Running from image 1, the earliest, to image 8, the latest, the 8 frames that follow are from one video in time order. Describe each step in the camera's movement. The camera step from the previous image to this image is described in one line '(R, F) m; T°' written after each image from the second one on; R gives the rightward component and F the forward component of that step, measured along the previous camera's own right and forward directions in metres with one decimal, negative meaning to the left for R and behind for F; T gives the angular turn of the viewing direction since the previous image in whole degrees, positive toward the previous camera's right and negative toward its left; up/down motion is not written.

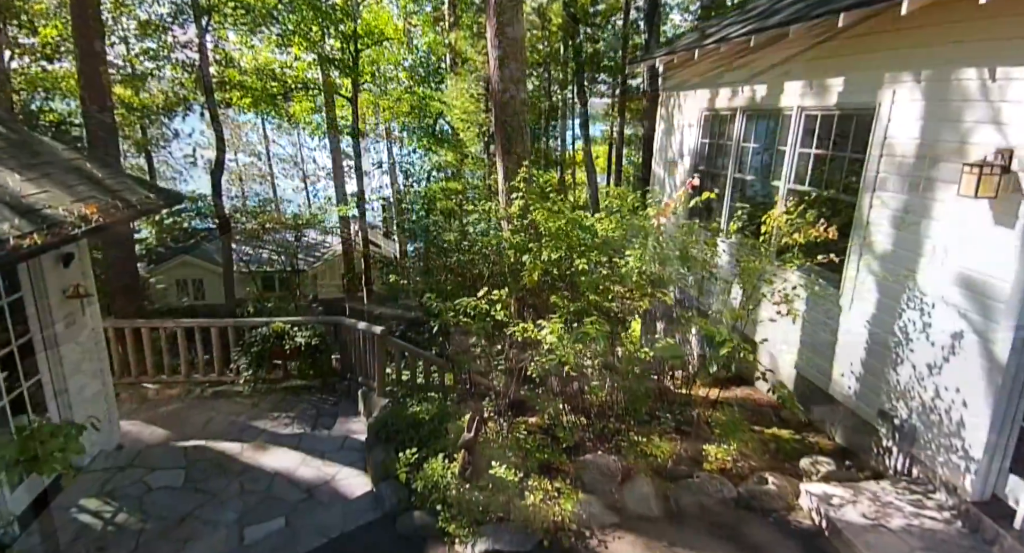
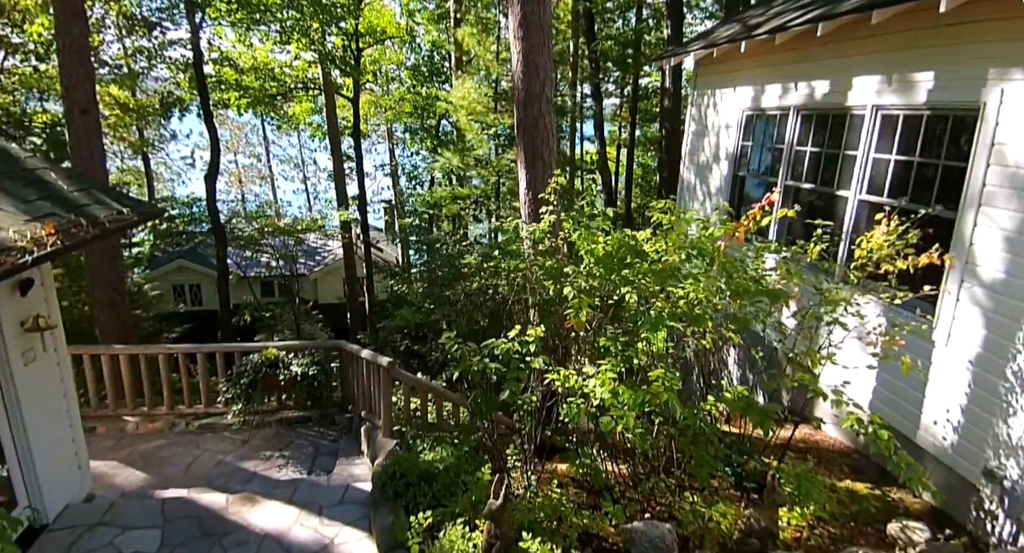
(-0.2, +0.6) m; 0°
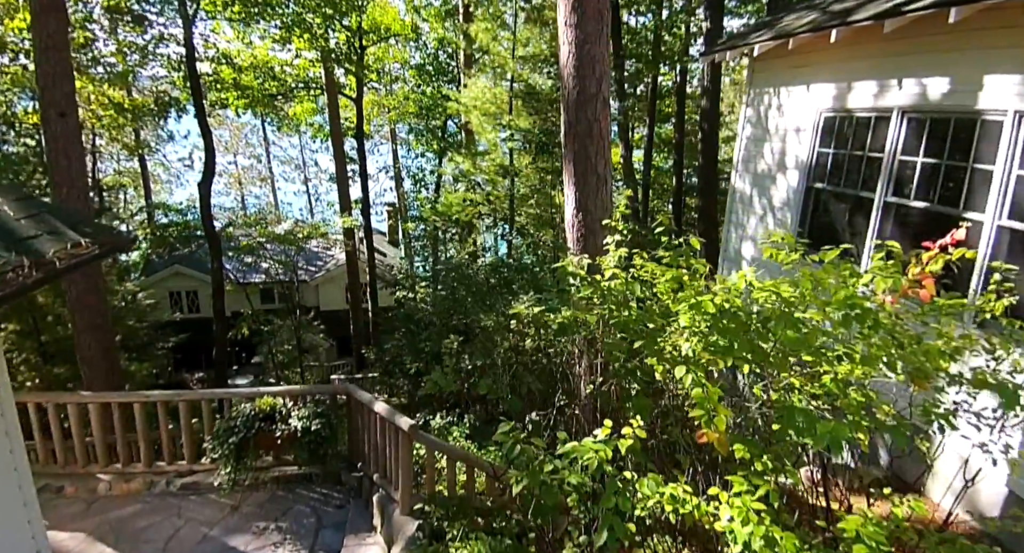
(-0.3, +0.8) m; 0°
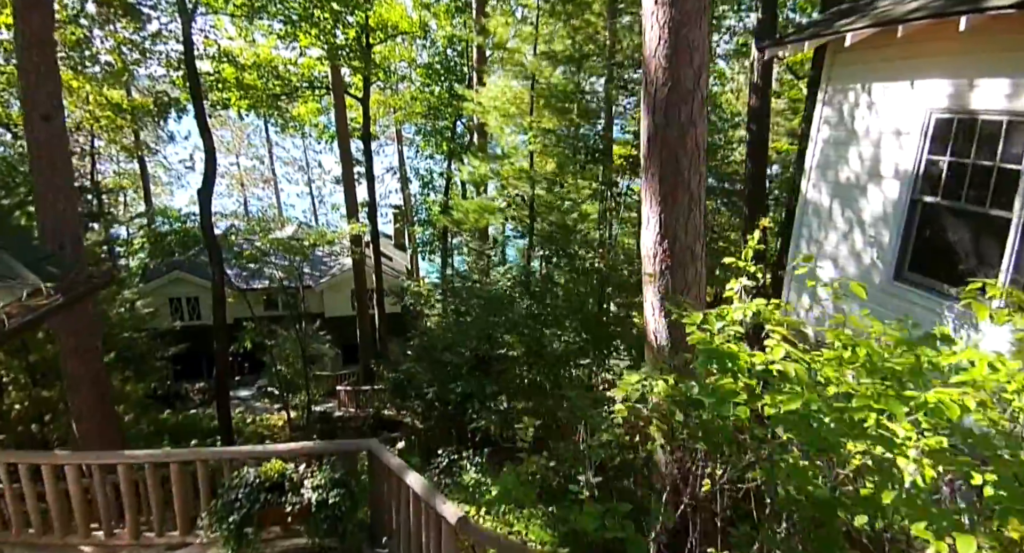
(-0.4, +0.7) m; 0°
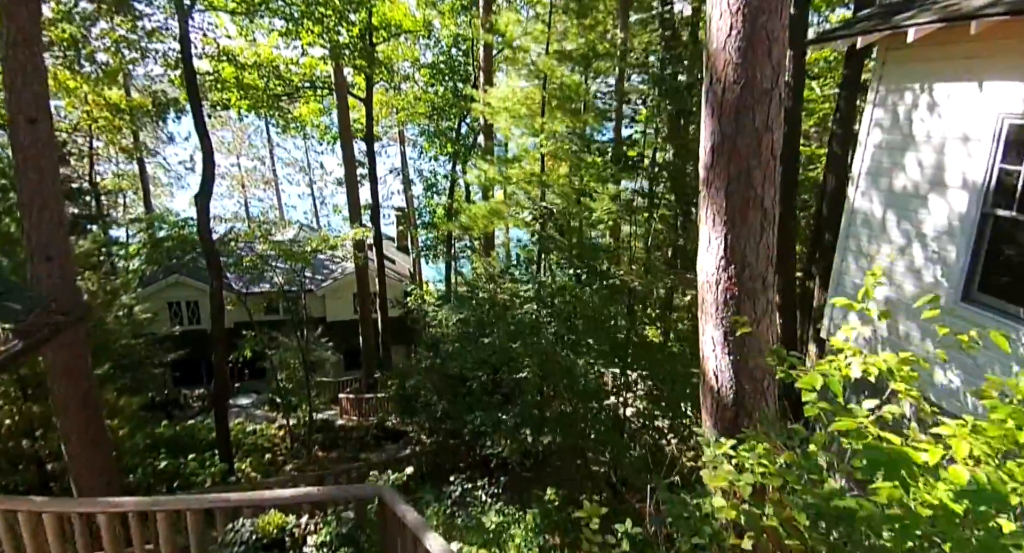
(-0.2, +0.4) m; 0°
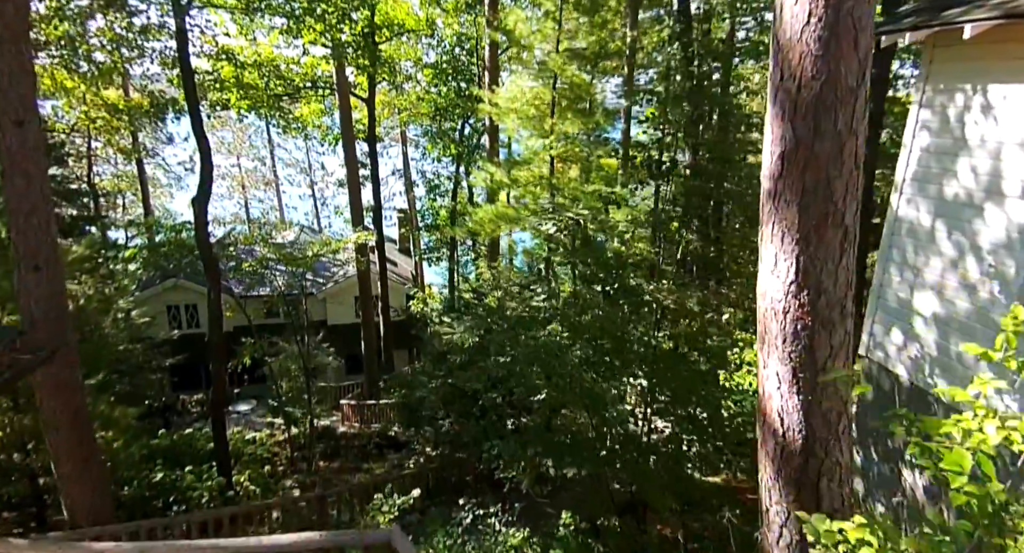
(-0.1, +0.3) m; 0°
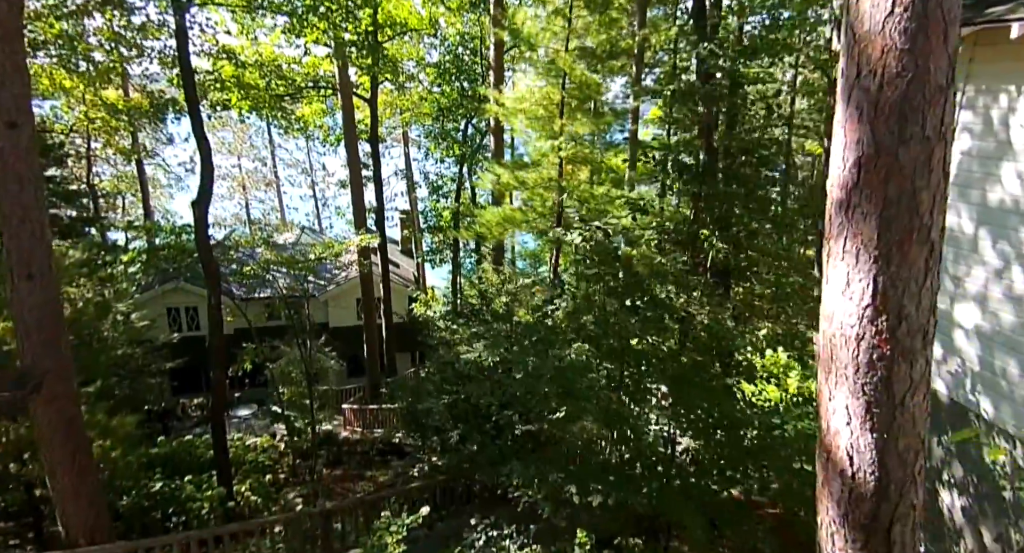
(-0.1, +0.2) m; 0°
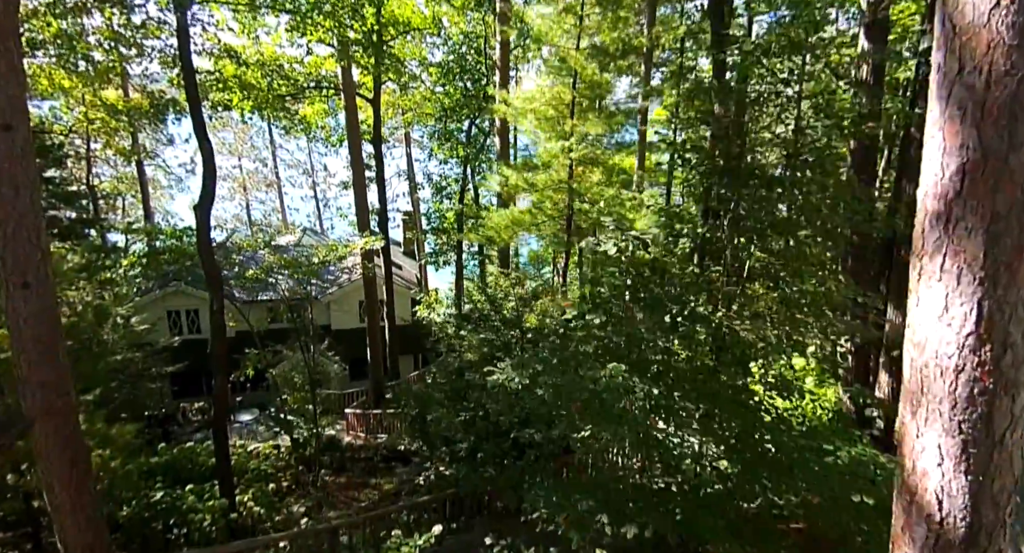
(-0.2, +0.2) m; 0°
